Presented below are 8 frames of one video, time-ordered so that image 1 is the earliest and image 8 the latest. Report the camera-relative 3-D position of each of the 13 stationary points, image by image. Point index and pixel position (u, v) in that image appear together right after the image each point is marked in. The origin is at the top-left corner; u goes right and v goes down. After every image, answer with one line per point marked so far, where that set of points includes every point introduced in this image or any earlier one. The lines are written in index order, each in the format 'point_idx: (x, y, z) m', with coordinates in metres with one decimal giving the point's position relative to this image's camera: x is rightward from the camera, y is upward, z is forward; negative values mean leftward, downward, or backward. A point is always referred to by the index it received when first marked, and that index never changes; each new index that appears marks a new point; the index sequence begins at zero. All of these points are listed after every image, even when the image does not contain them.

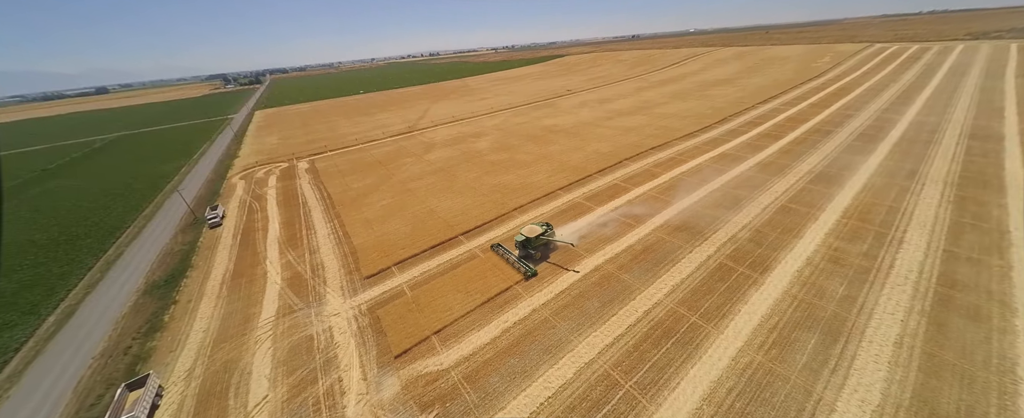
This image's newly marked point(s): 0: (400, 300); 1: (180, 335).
0: (-5.8, -4.8, +15.2) m
1: (-17.4, -6.6, +15.5) m
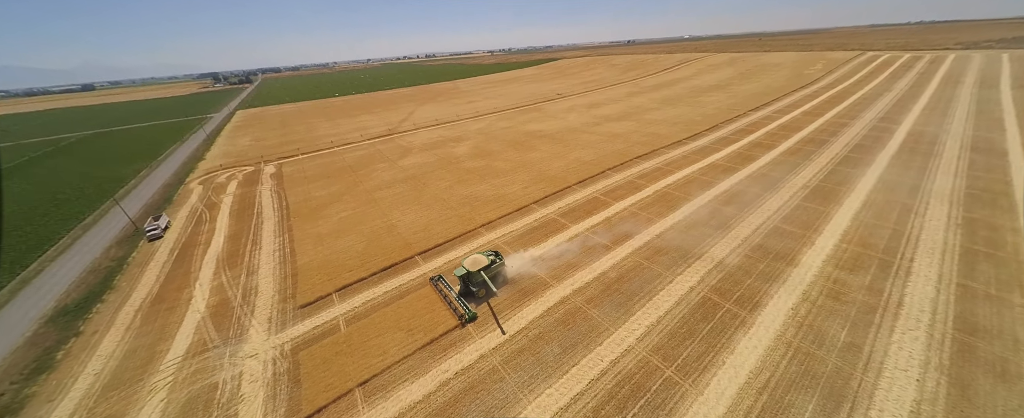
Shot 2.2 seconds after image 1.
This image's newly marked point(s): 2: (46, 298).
0: (-8.0, -5.7, +12.9) m
1: (-19.6, -7.4, +13.0) m
2: (-29.7, -5.6, +18.7) m
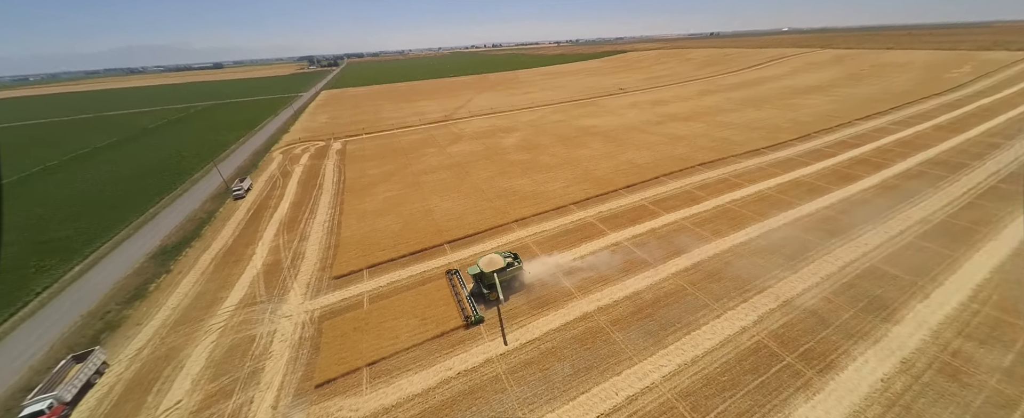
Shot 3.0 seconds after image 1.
0: (-7.3, -4.8, +13.5) m
1: (-18.8, -5.2, +15.5) m
2: (-27.6, -2.1, +22.7) m
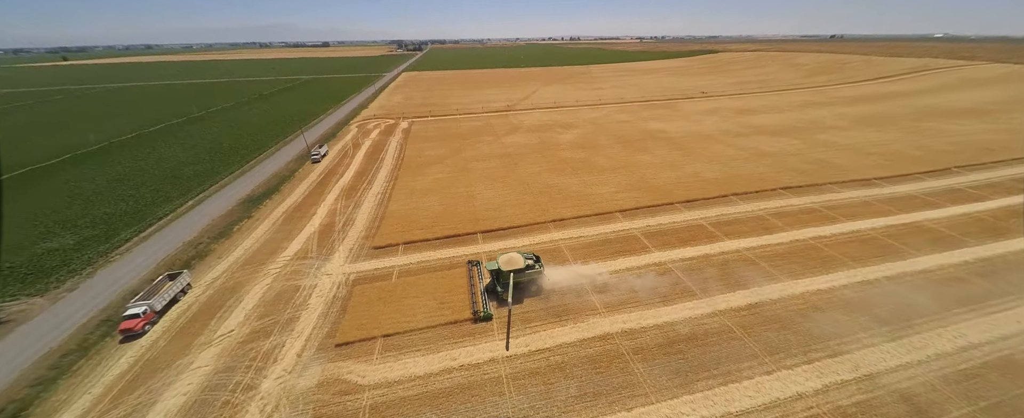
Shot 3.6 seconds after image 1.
0: (-6.3, -3.6, +14.3) m
1: (-17.3, -2.3, +18.2) m
2: (-24.0, +2.1, +26.8) m
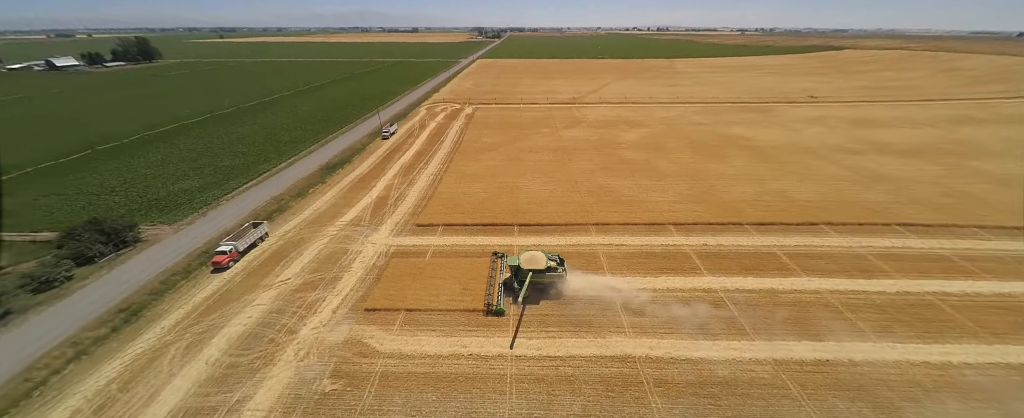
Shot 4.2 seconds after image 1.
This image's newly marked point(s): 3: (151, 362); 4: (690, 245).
0: (-4.9, -2.6, +15.0) m
1: (-14.6, +0.2, +20.9) m
2: (-19.0, +5.6, +30.3) m
3: (-12.9, -5.5, +10.5) m
4: (+9.4, -1.9, +15.5) m
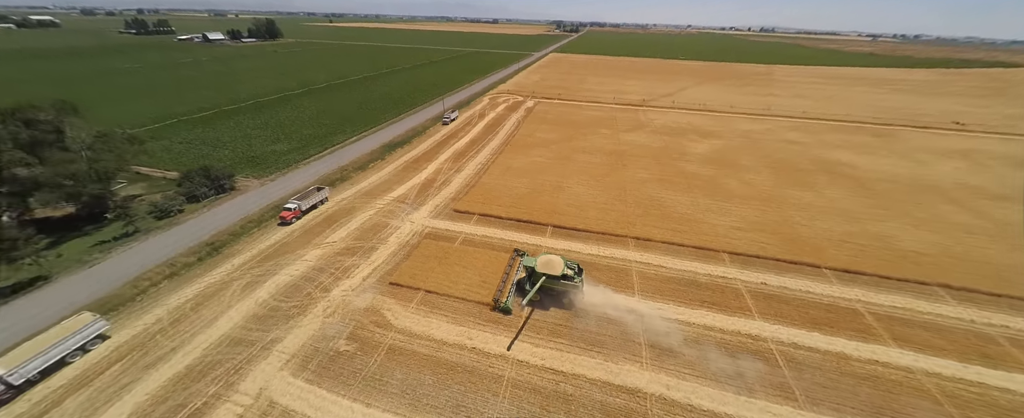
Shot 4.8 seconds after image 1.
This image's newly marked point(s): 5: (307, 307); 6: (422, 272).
0: (-3.5, -1.8, +15.4) m
1: (-11.5, +2.4, +22.8) m
2: (-13.3, +8.4, +32.7) m
3: (-12.5, -3.5, +12.5) m
4: (+10.6, -3.3, +13.4) m
5: (-8.2, -3.9, +11.8) m
6: (-4.1, -2.9, +13.5) m
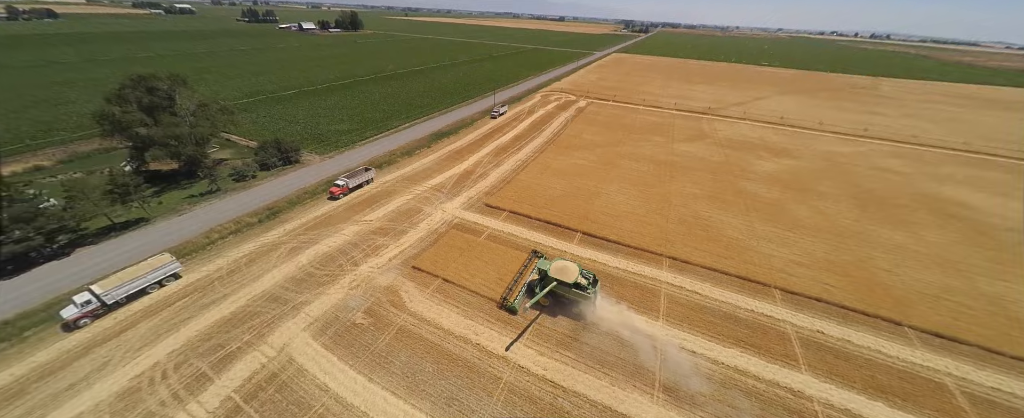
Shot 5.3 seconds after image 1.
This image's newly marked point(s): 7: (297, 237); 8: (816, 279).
0: (-2.2, -1.5, +15.6) m
1: (-8.5, +3.7, +24.0) m
2: (-8.1, +9.9, +34.0) m
3: (-11.6, -2.0, +14.0) m
4: (+11.2, -4.5, +11.6) m
5: (-7.6, -3.0, +12.8) m
6: (-3.2, -2.4, +13.9) m
7: (-11.1, -1.4, +15.1) m
8: (+14.4, -3.3, +13.7) m
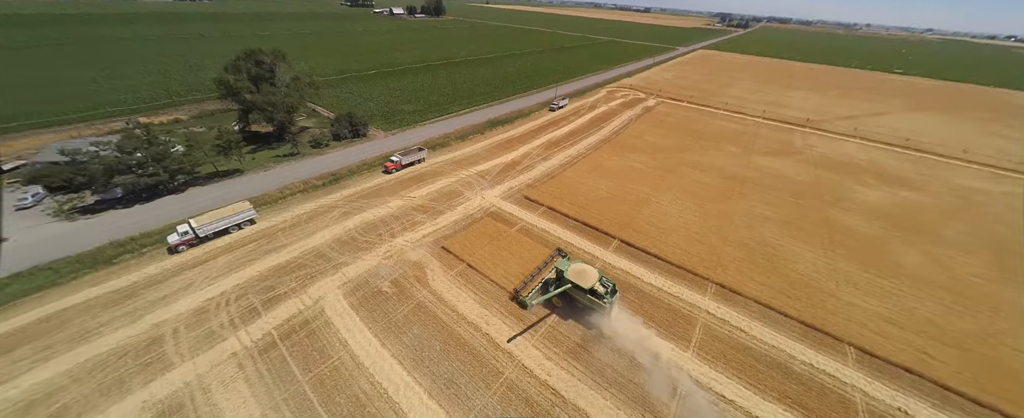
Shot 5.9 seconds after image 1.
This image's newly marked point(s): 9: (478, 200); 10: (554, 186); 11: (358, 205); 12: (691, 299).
0: (-0.4, -0.9, +15.6) m
1: (-4.4, +5.2, +24.8) m
2: (-1.4, +11.4, +34.3) m
3: (-10.0, -0.2, +15.7) m
4: (+11.5, -5.9, +9.5) m
5: (-6.5, -1.7, +13.8) m
6: (-1.9, -1.7, +14.1) m
7: (-9.2, +0.3, +16.7) m
8: (+15.1, -5.1, +11.0) m
9: (-2.0, +0.6, +17.9) m
10: (+2.9, +1.6, +19.9) m
11: (-8.6, +0.2, +16.5) m
12: (+7.6, -3.8, +12.2) m
